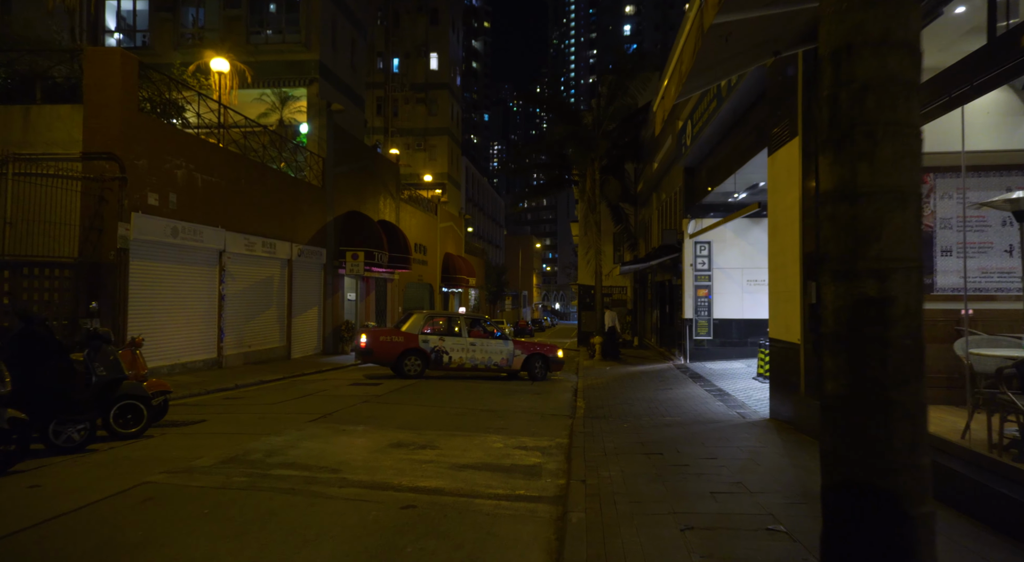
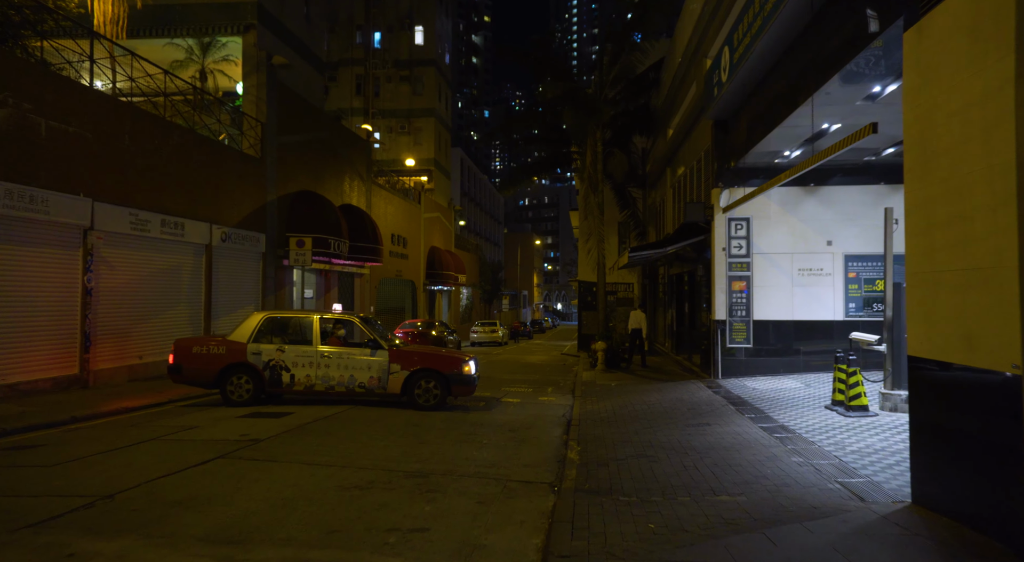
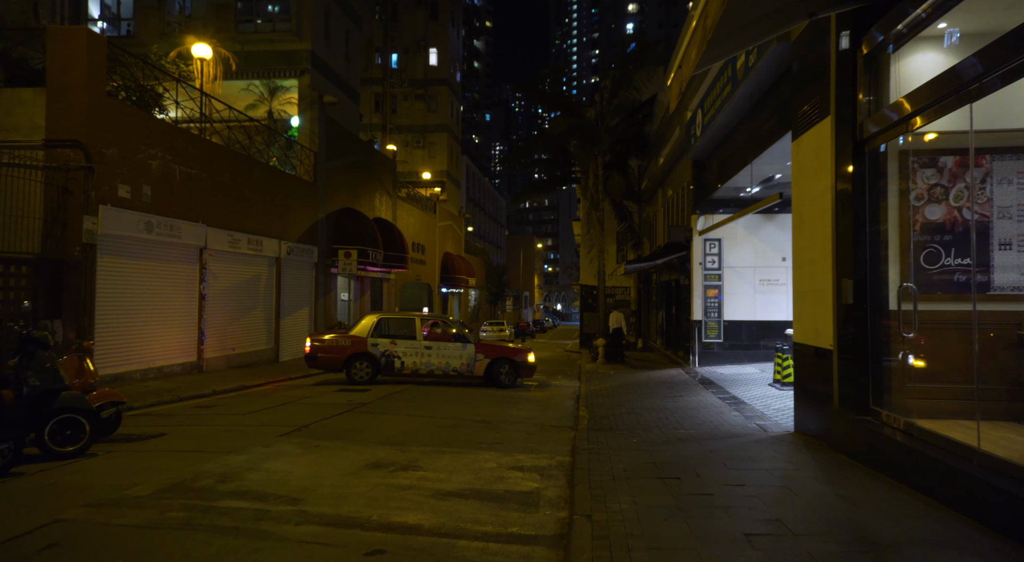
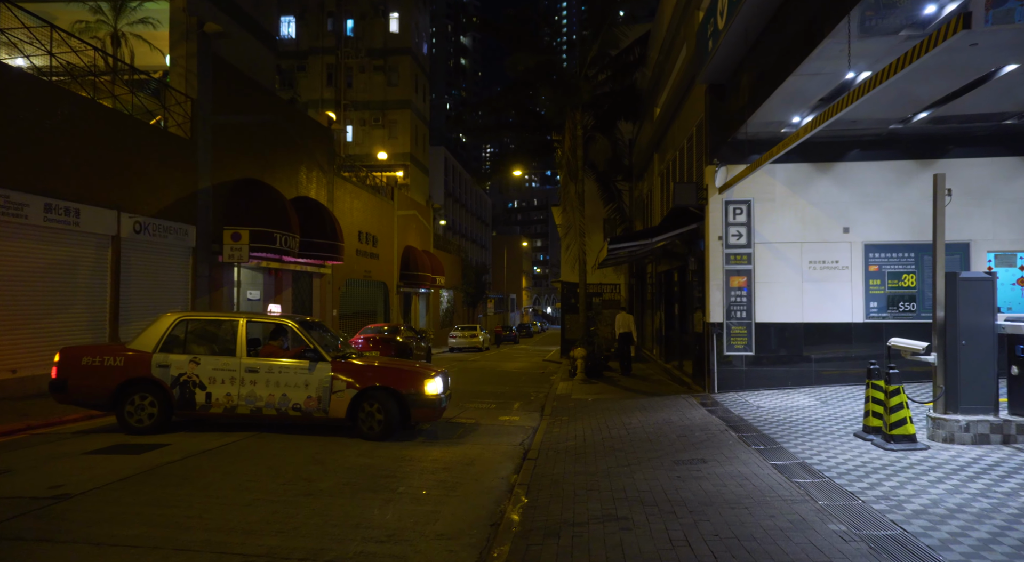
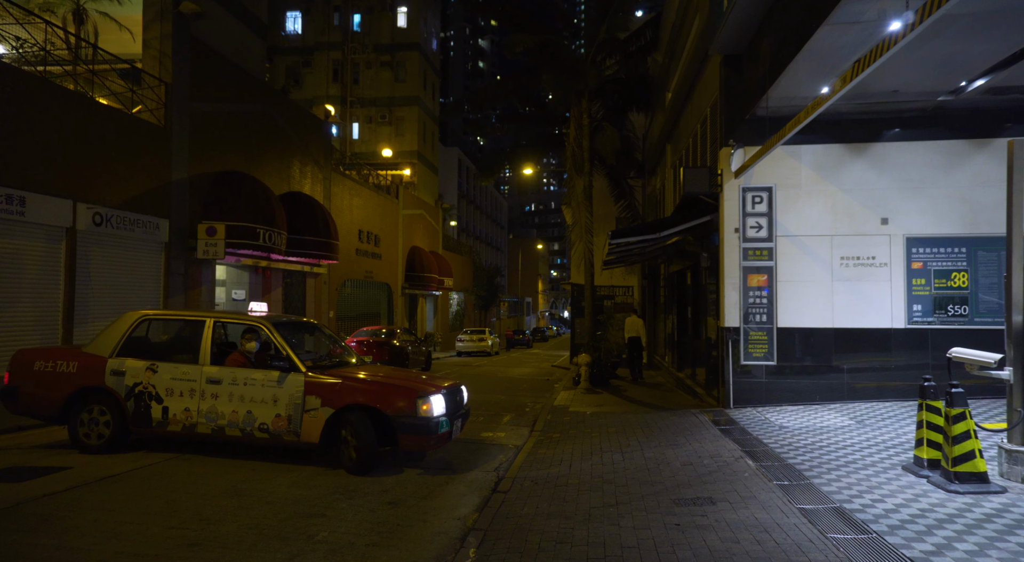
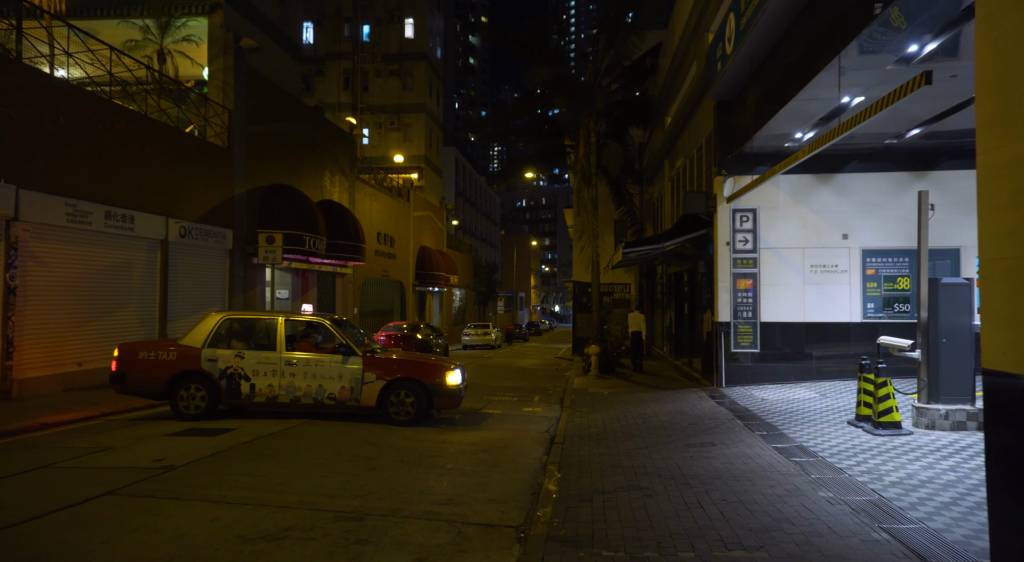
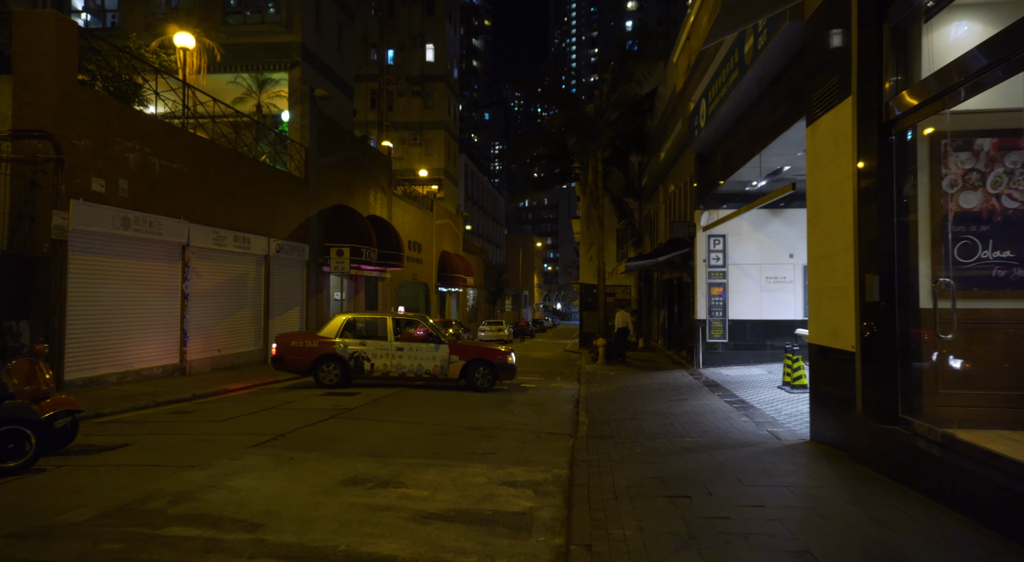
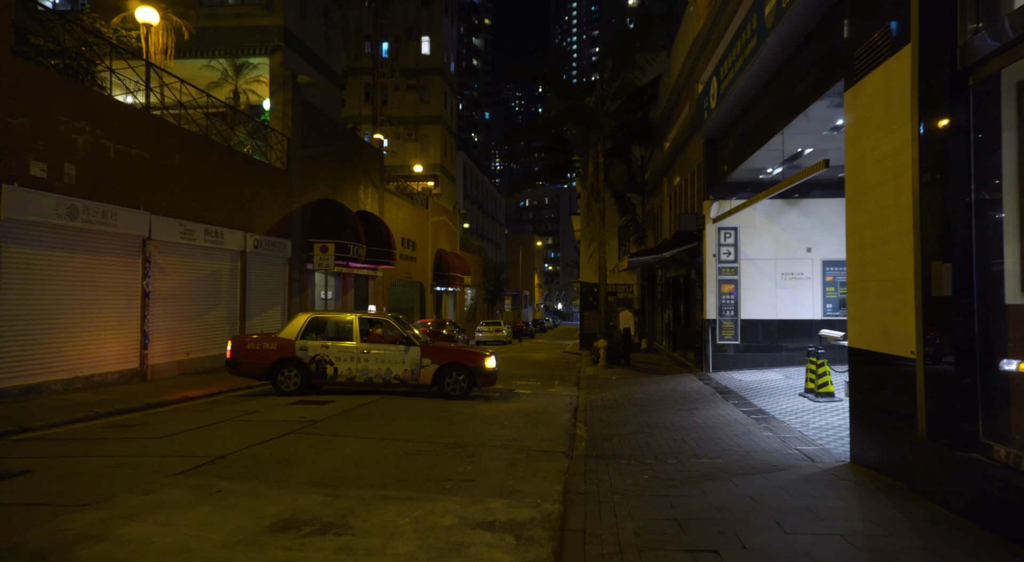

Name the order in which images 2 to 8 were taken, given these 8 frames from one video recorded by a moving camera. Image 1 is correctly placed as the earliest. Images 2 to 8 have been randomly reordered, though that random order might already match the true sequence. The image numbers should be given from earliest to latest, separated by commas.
3, 7, 8, 2, 6, 4, 5
